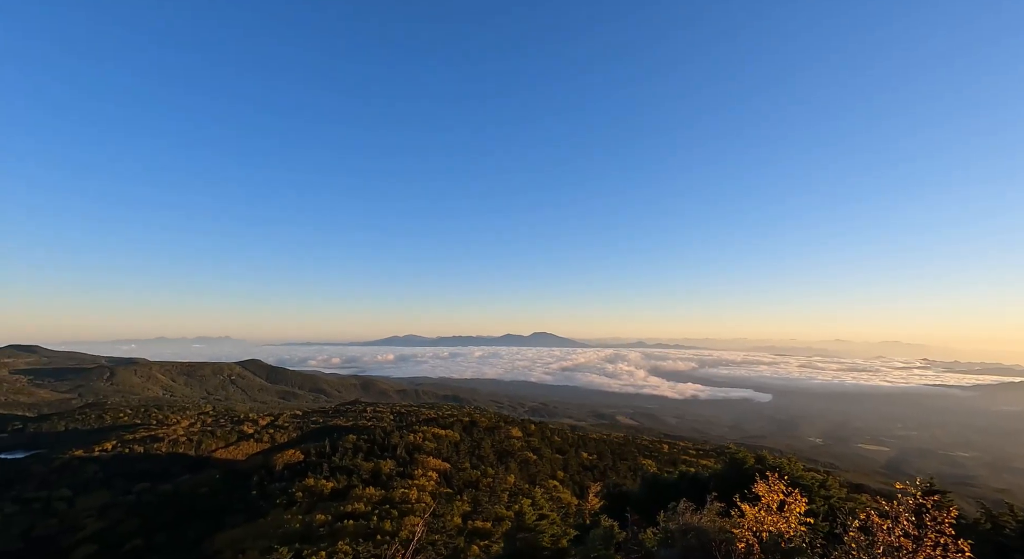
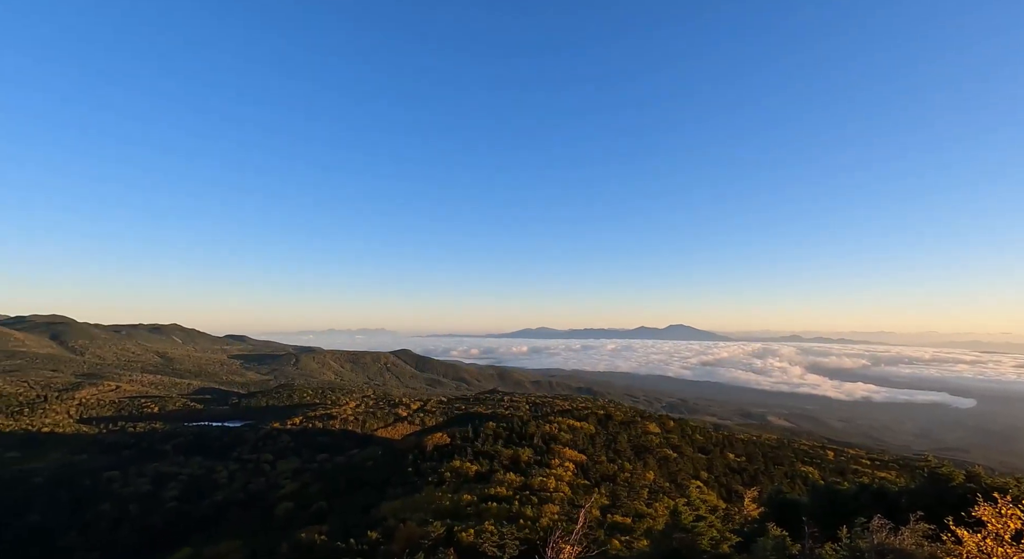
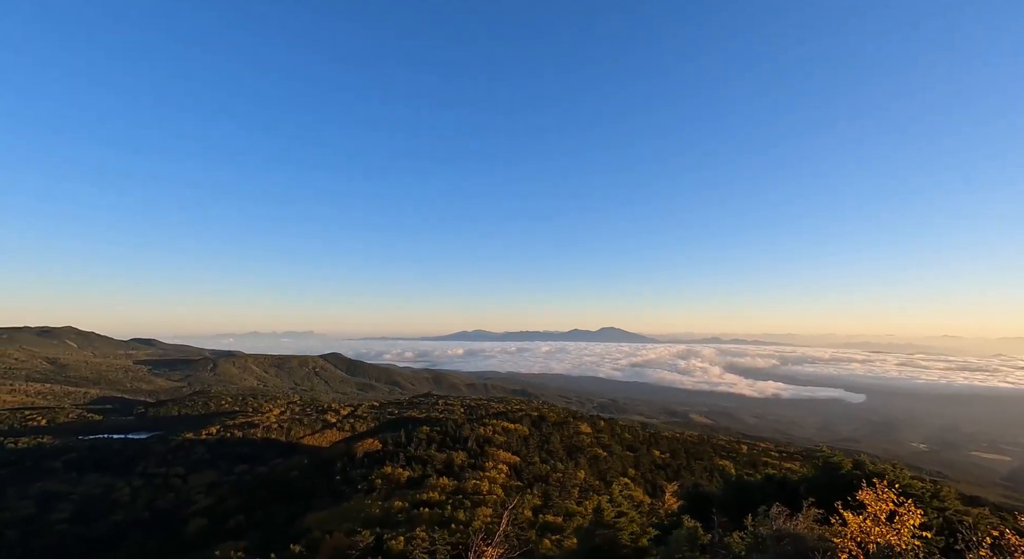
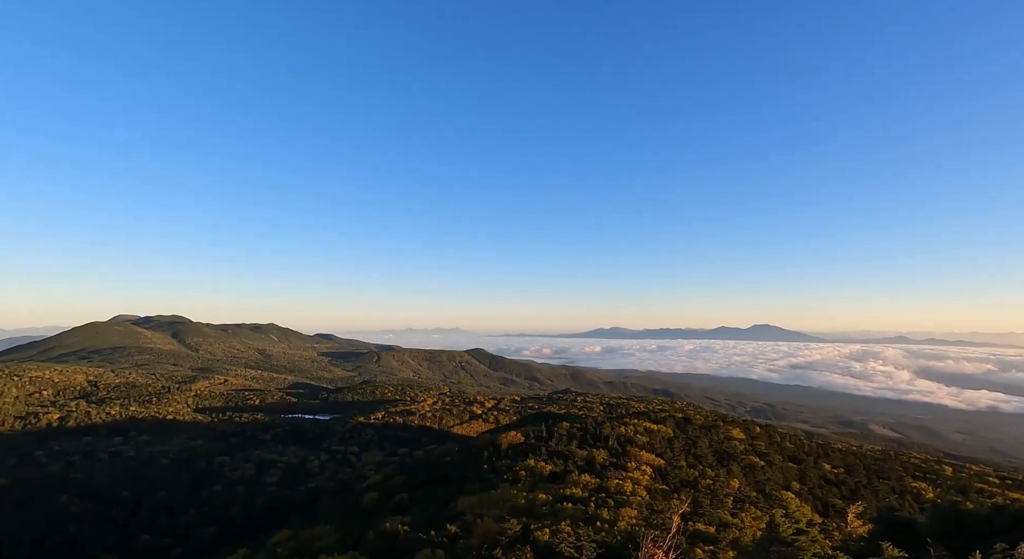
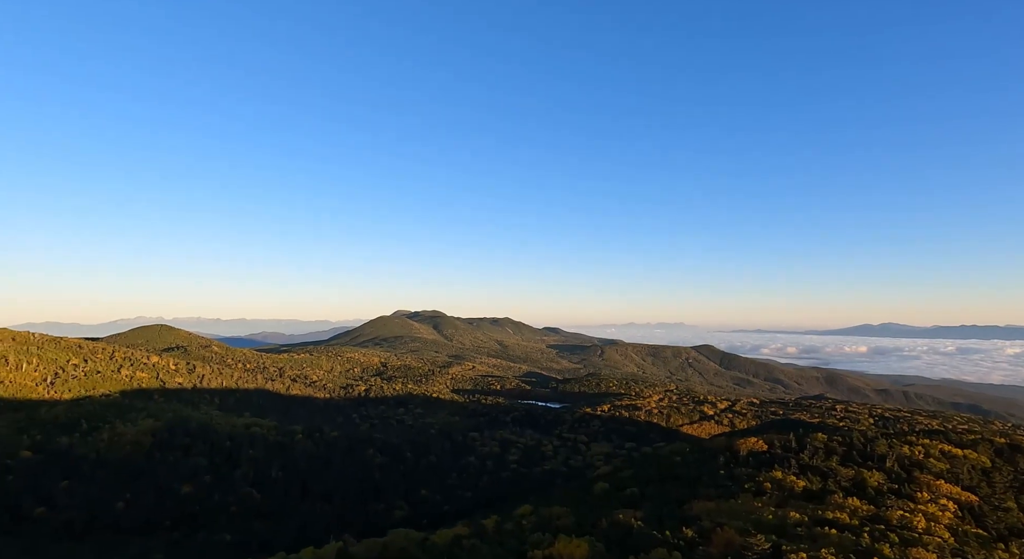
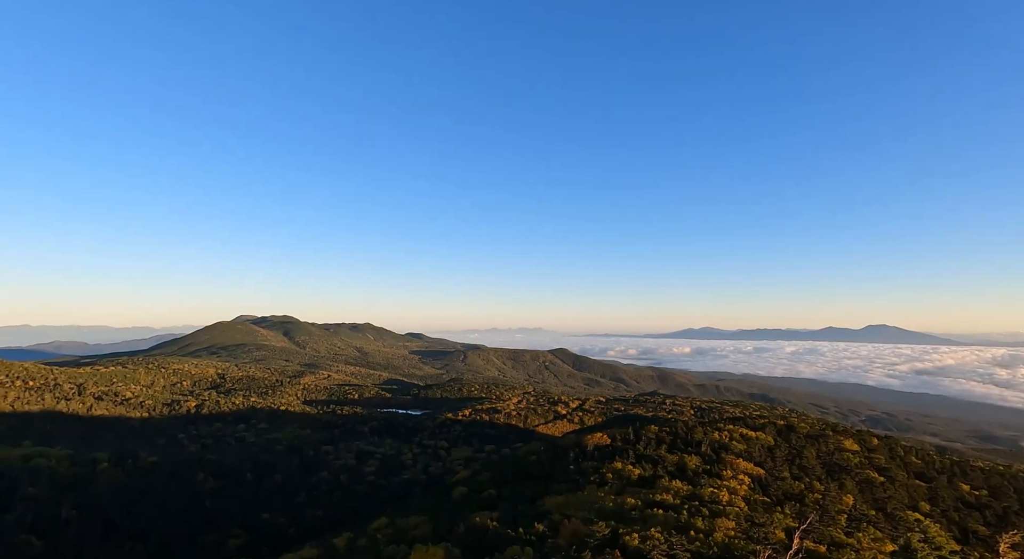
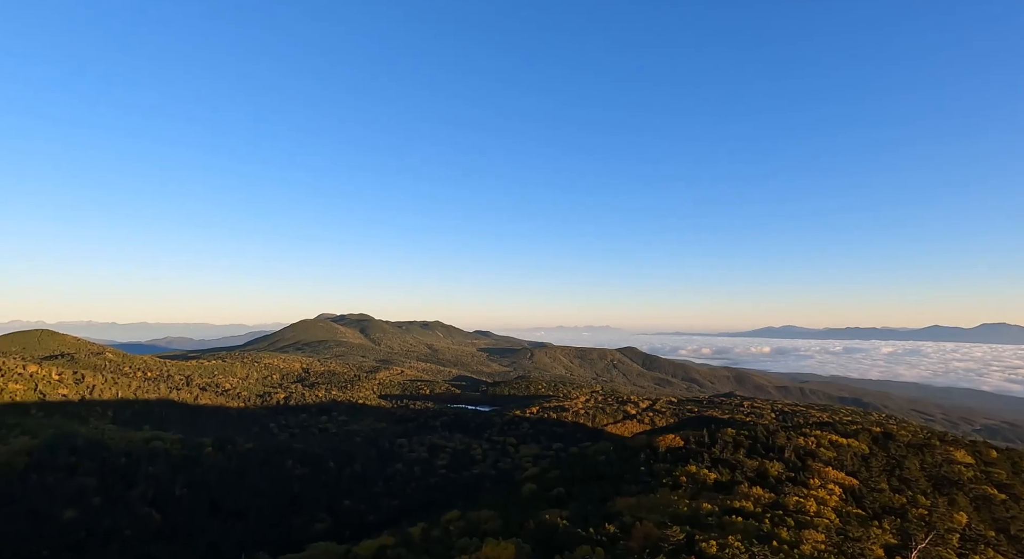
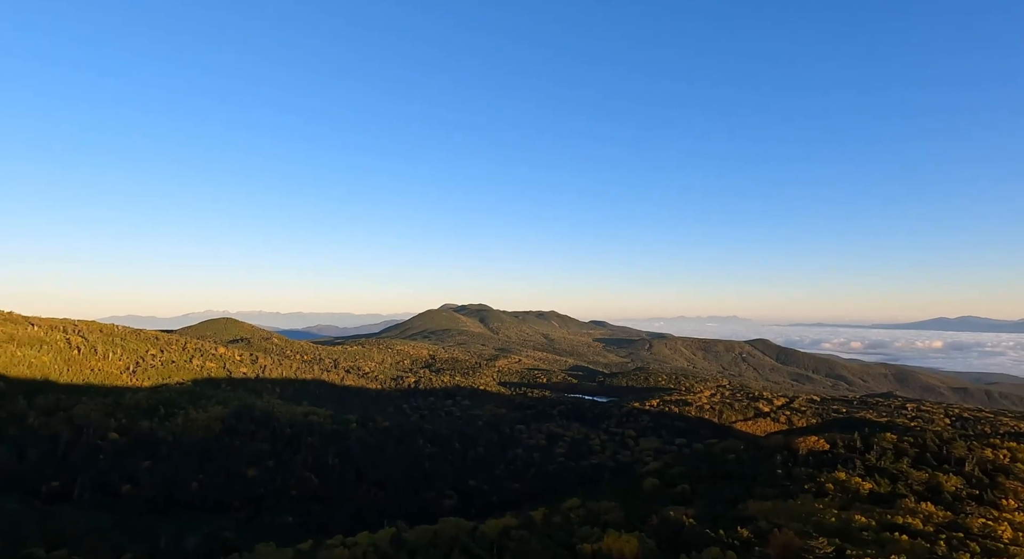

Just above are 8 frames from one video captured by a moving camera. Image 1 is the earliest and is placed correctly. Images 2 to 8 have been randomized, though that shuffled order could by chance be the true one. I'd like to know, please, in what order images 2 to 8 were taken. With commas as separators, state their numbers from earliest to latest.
3, 2, 4, 6, 7, 5, 8
